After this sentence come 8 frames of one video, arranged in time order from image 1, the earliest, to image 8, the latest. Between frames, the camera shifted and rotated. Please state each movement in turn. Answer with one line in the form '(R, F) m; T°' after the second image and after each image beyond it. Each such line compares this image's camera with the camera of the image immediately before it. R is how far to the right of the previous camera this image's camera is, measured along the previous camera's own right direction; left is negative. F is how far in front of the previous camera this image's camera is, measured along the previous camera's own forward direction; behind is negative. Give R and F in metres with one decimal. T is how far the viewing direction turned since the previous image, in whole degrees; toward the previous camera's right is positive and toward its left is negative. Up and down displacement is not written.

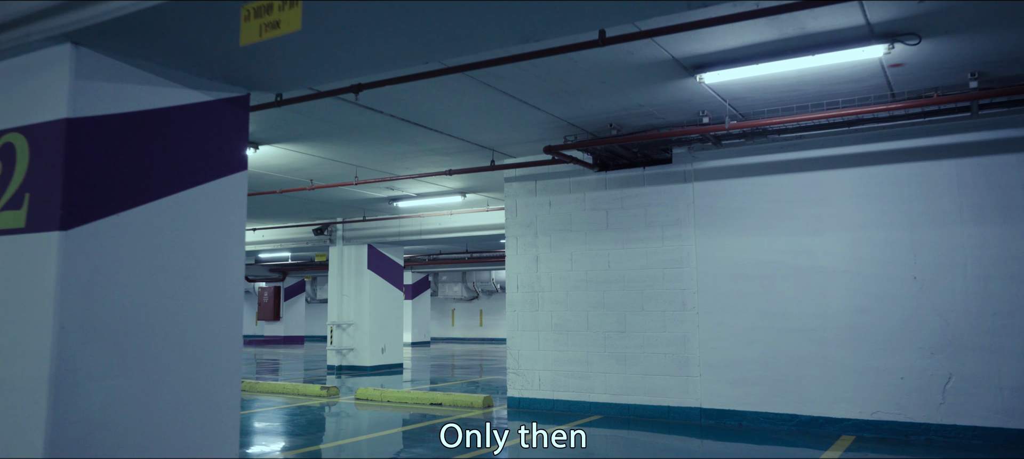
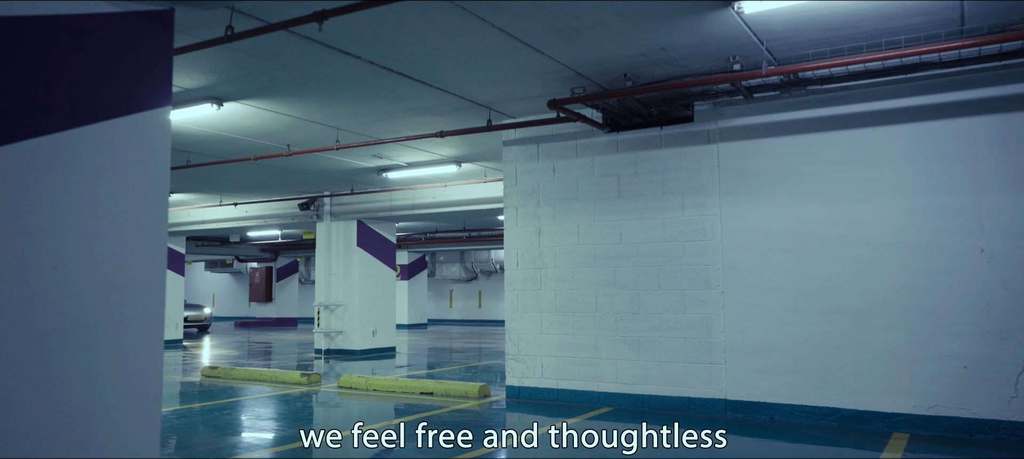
(0.0, +1.0) m; 0°
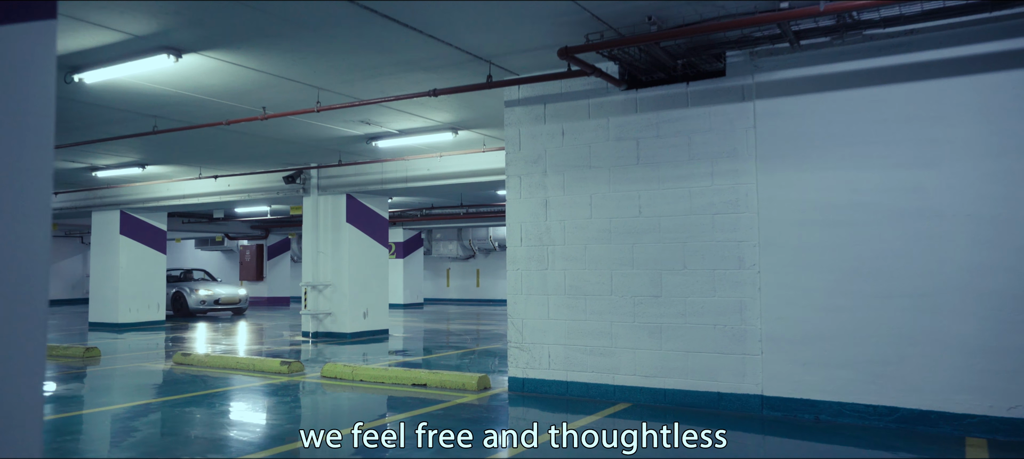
(-0.1, +0.9) m; 0°
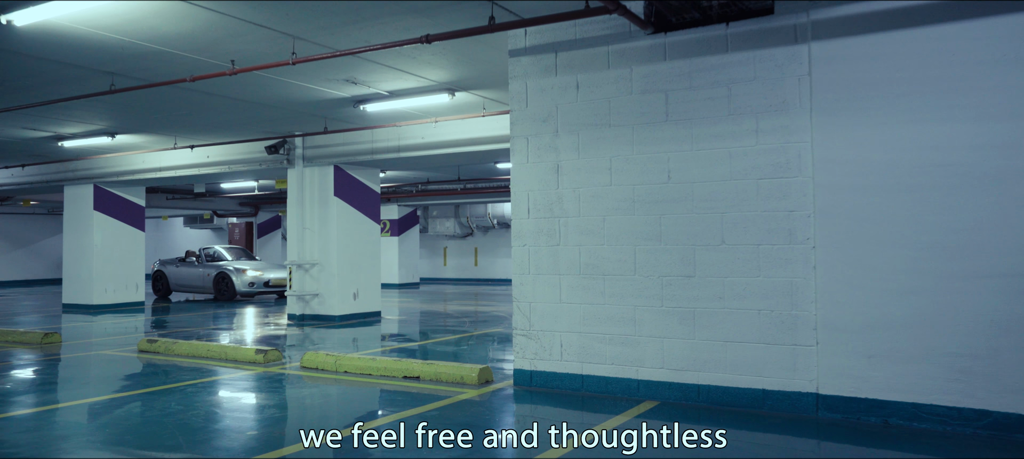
(-0.1, +1.0) m; 0°
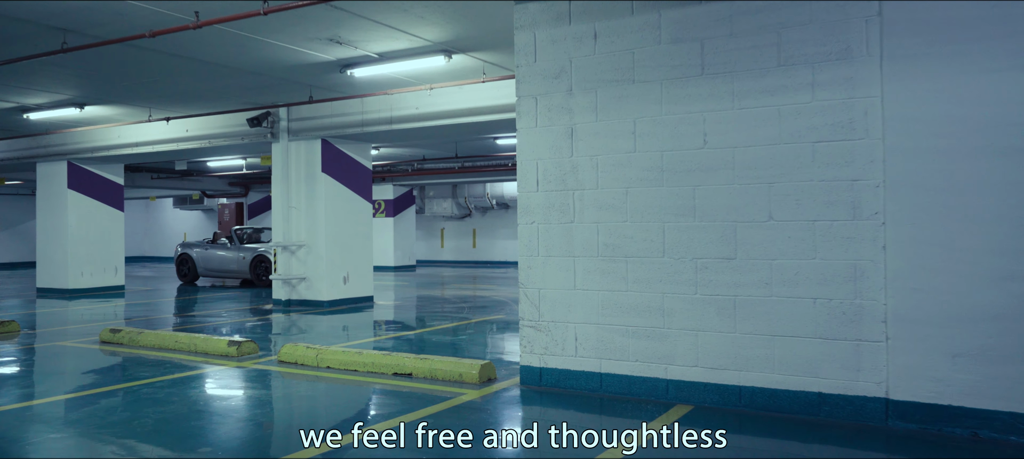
(-0.1, +0.9) m; 0°
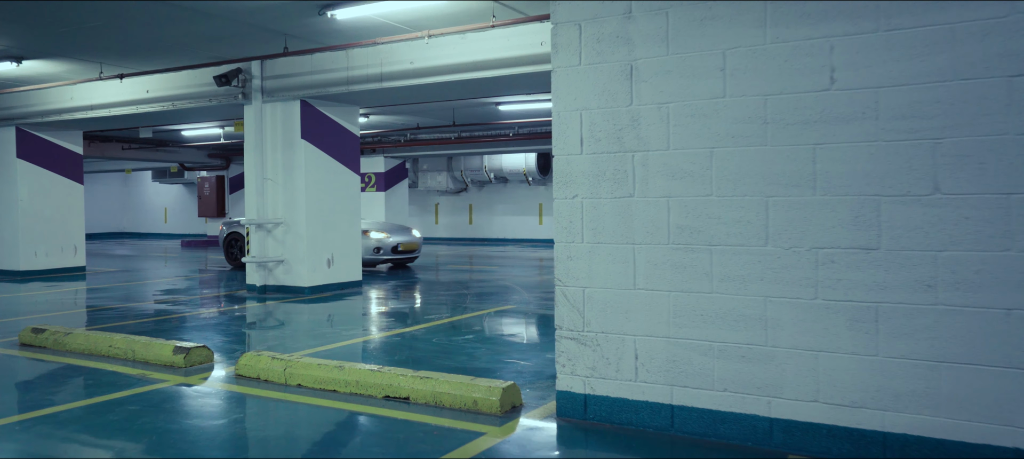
(-0.2, +1.5) m; +1°
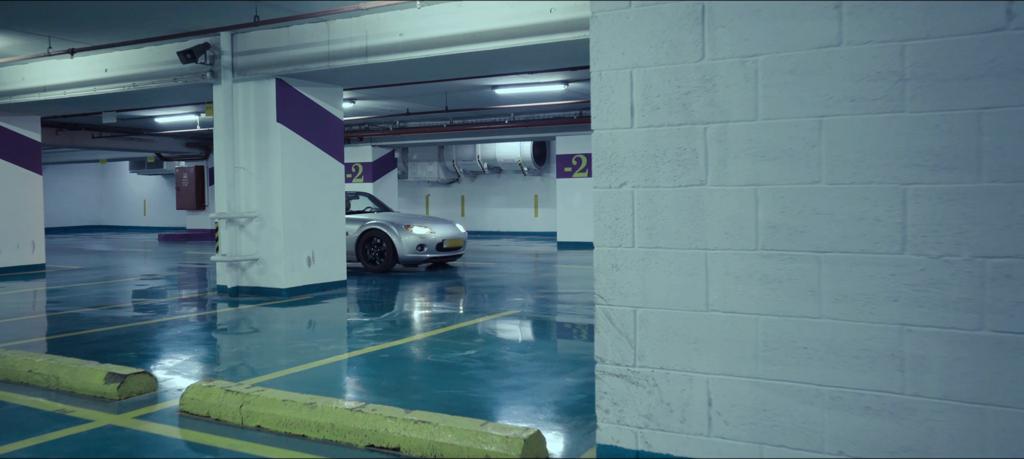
(-0.1, +1.0) m; +1°
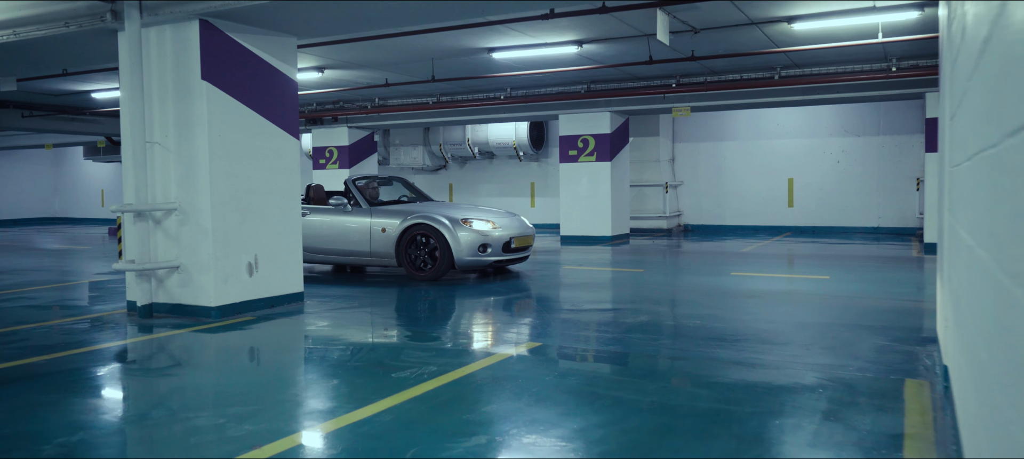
(-0.2, +2.4) m; +1°
